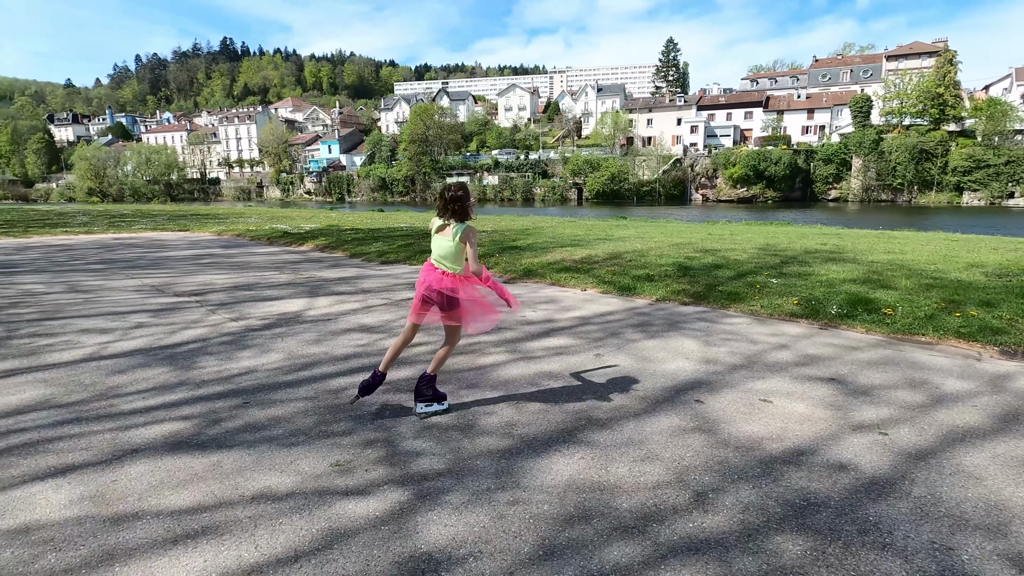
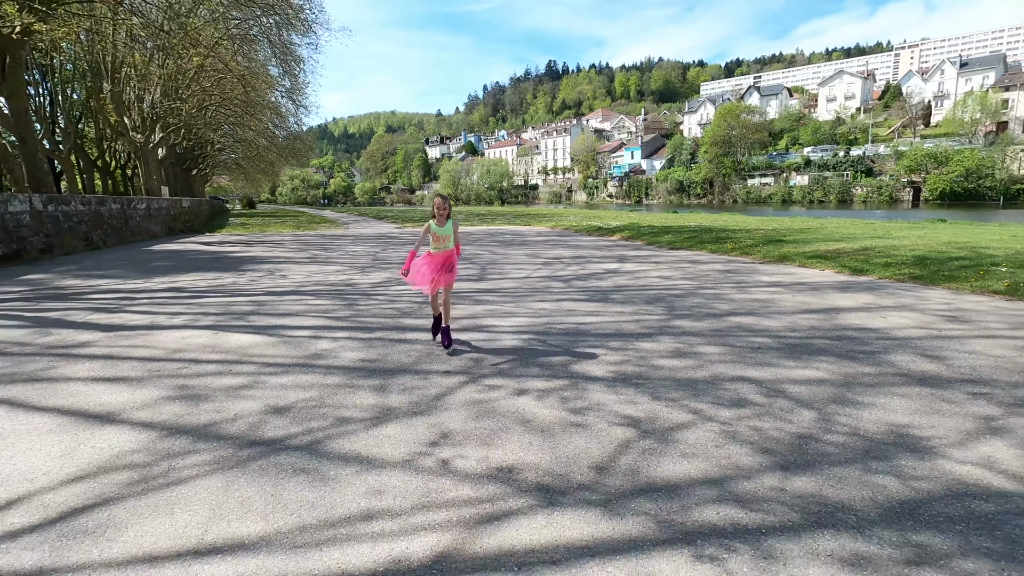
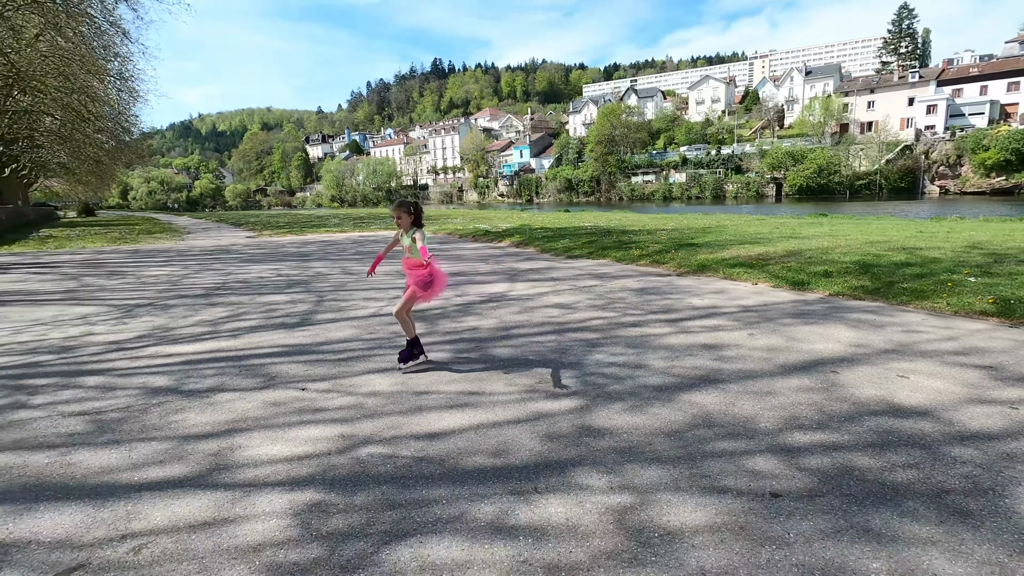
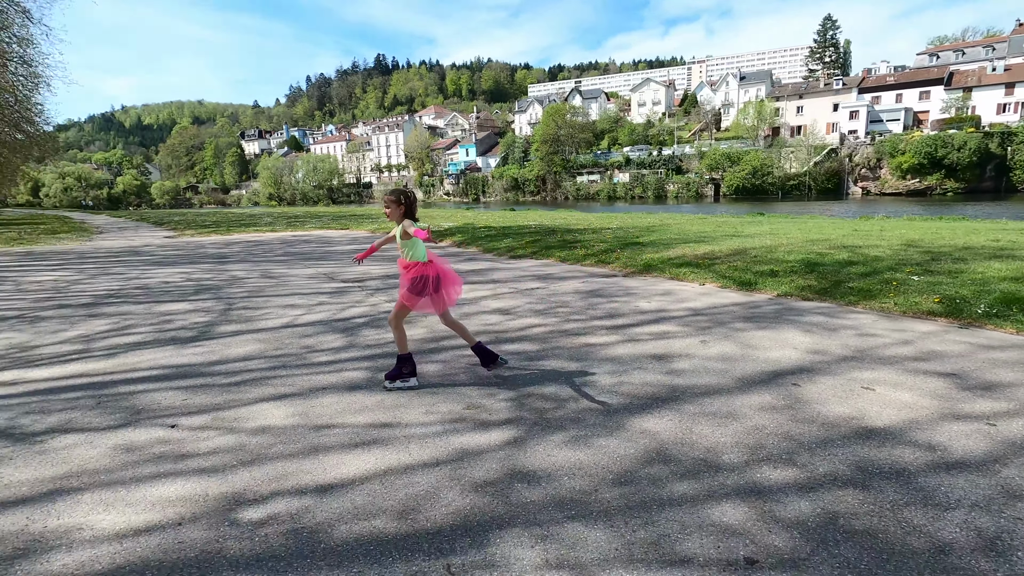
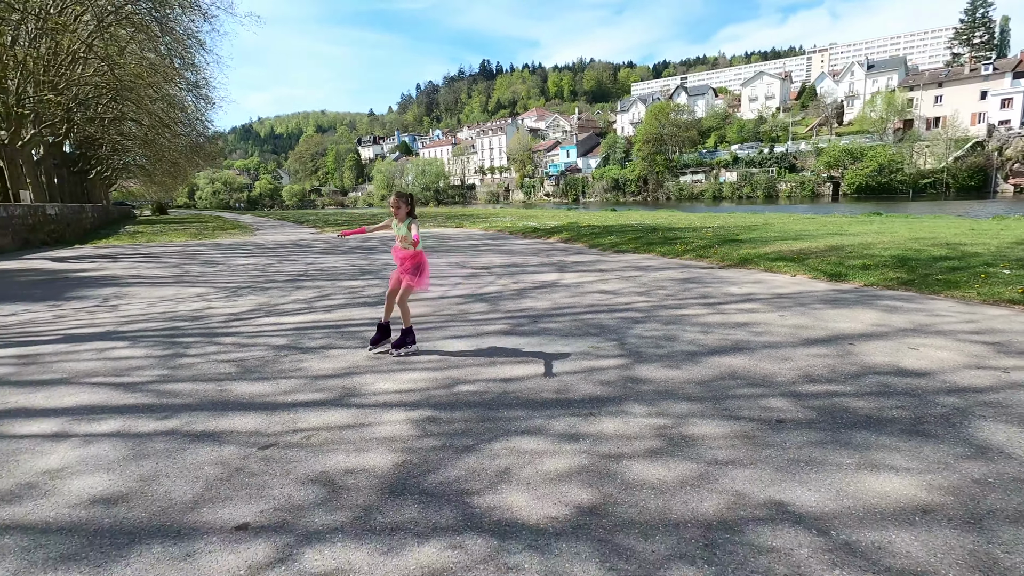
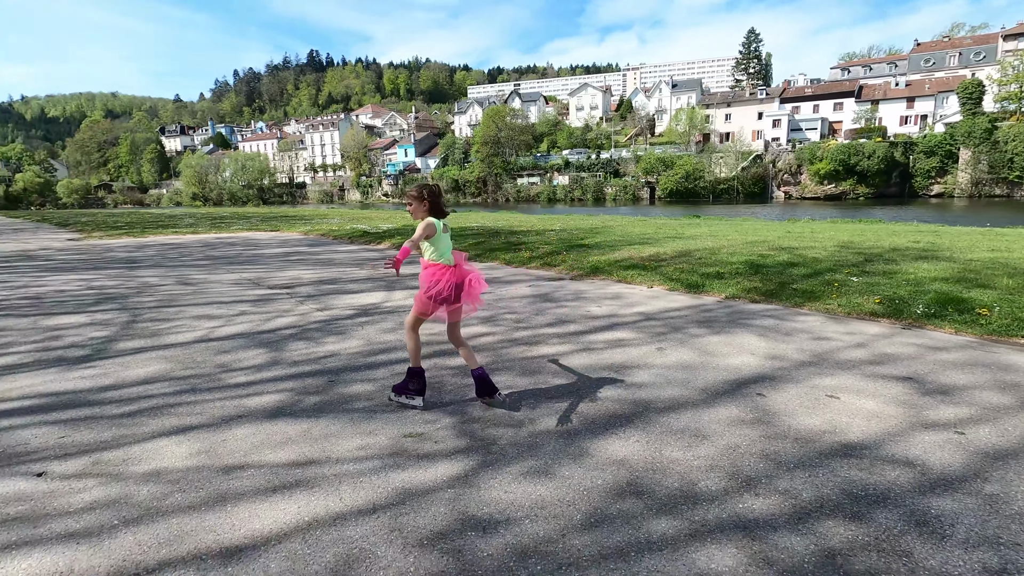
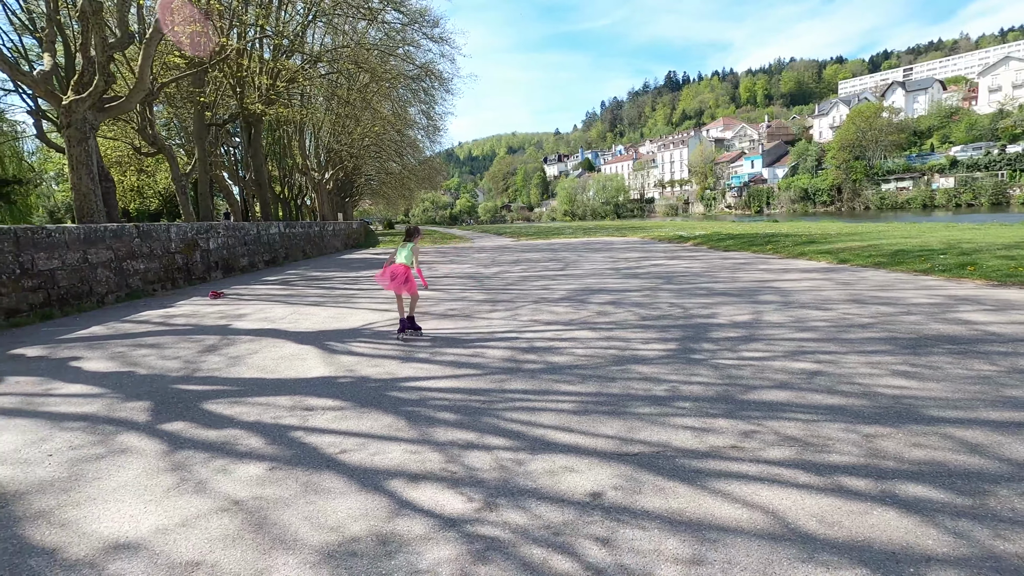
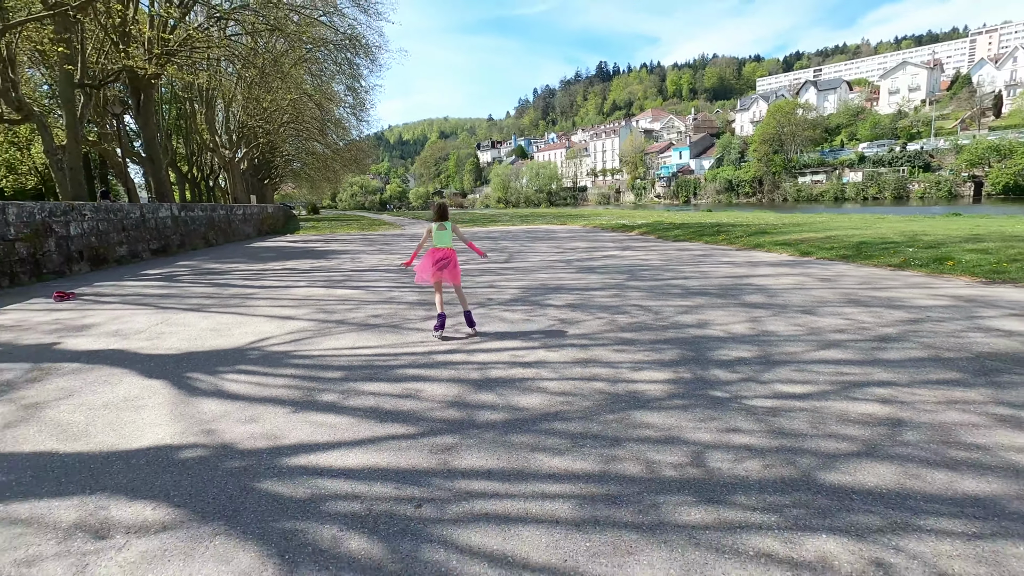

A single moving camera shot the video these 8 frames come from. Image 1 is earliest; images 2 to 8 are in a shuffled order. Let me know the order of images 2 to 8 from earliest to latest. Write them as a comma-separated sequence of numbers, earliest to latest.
6, 4, 3, 5, 2, 8, 7
